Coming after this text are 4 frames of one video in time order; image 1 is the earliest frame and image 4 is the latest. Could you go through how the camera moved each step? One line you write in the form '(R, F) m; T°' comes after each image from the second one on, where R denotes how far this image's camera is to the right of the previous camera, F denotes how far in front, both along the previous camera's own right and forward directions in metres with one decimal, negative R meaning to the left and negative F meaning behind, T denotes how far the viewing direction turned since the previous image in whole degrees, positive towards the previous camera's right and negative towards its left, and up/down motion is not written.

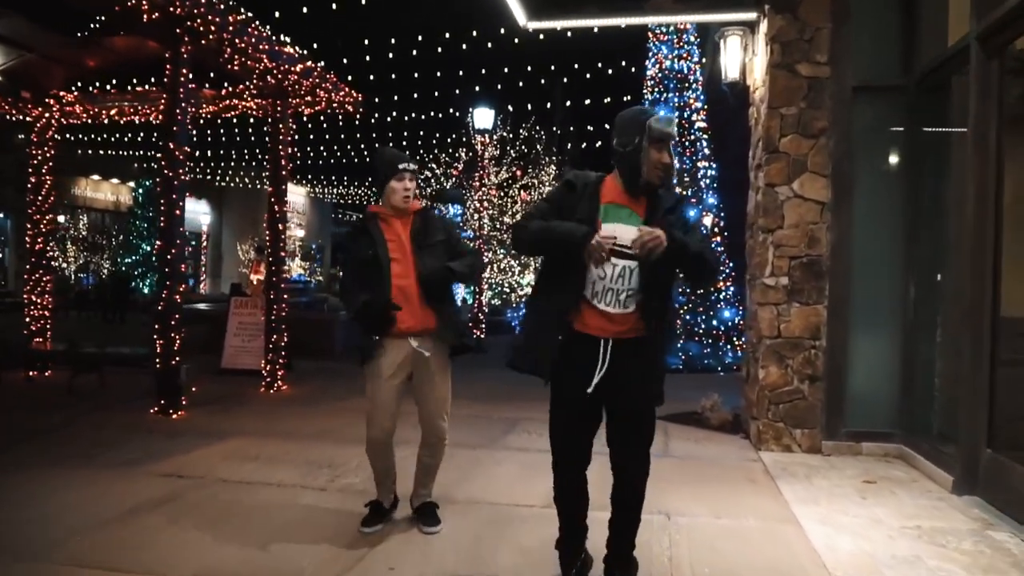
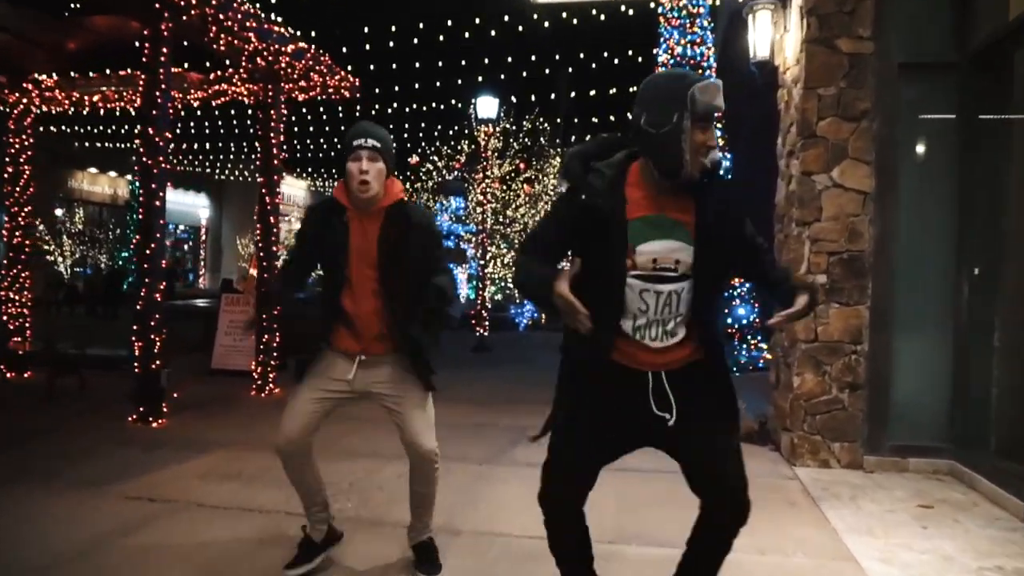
(-0.1, +0.7) m; 0°
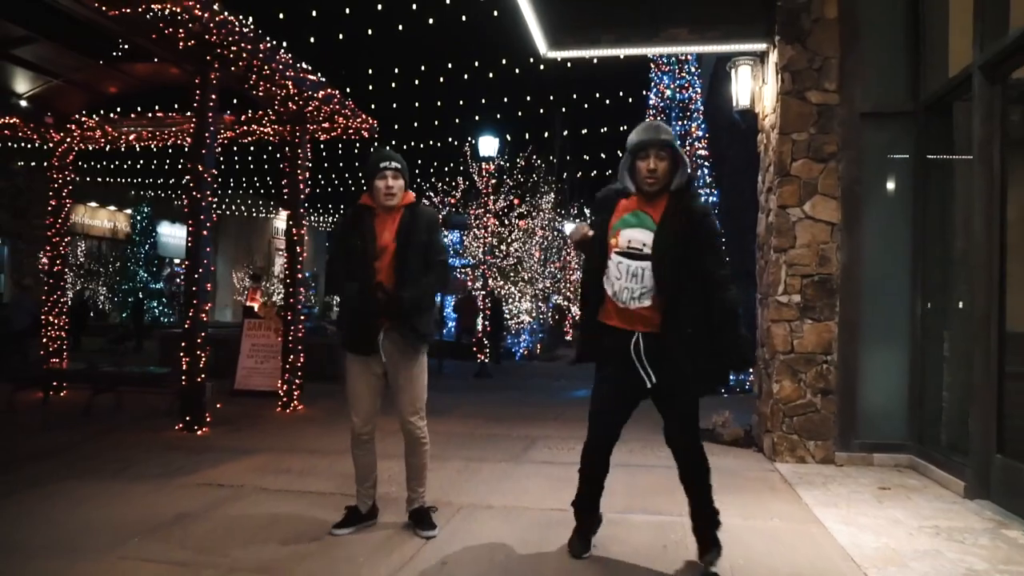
(-0.2, -0.9) m; +1°
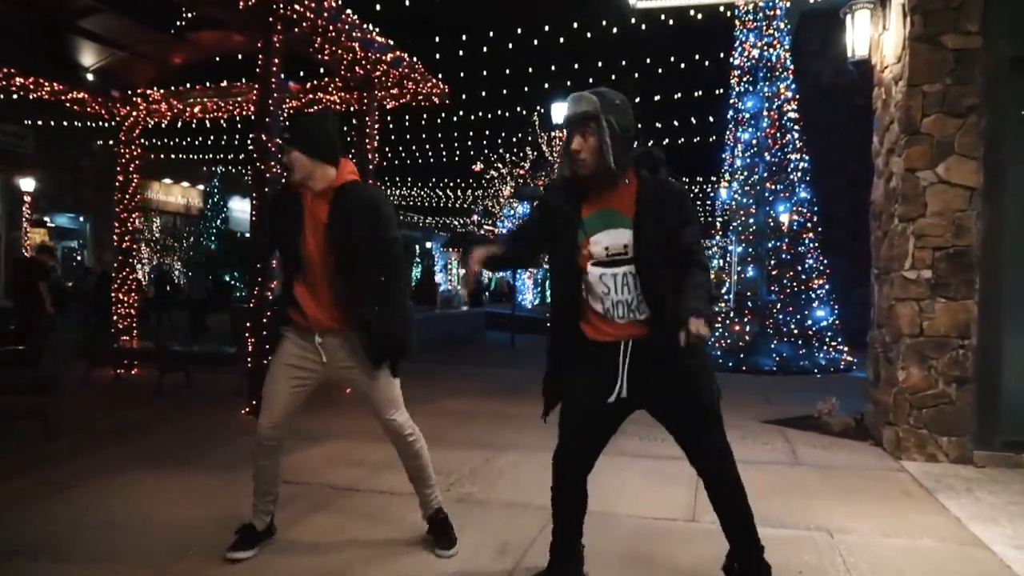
(-0.2, +0.7) m; -4°
